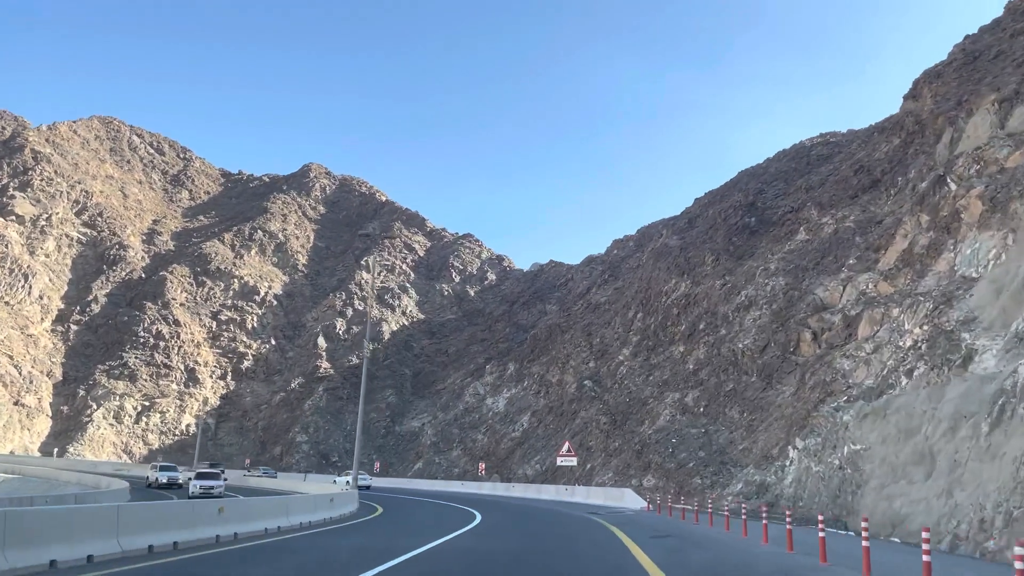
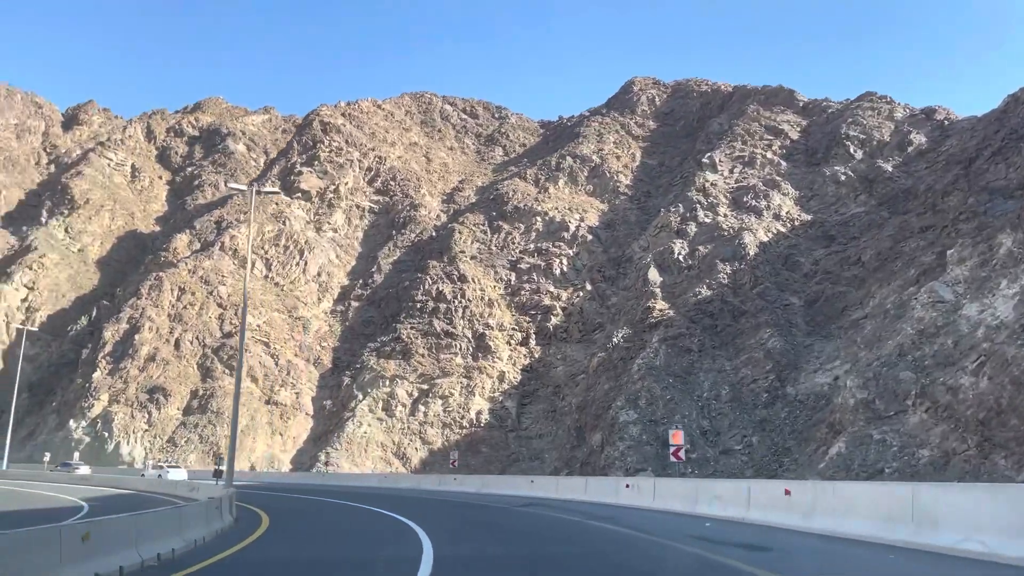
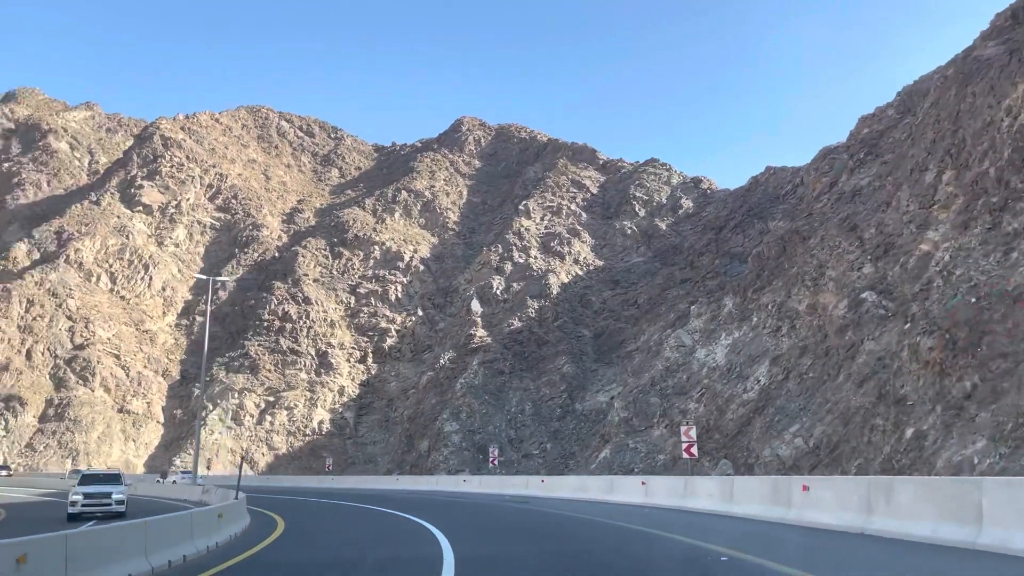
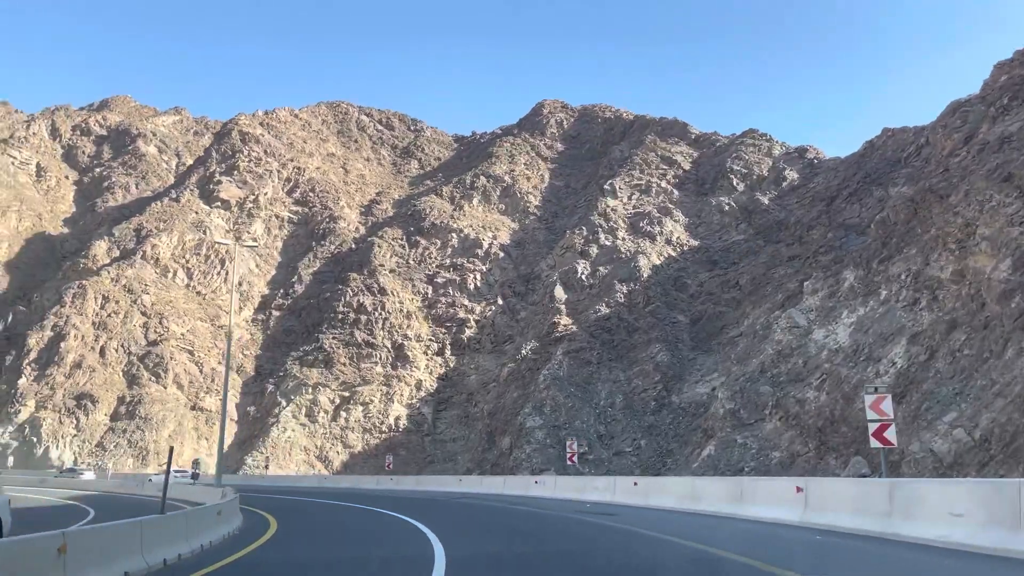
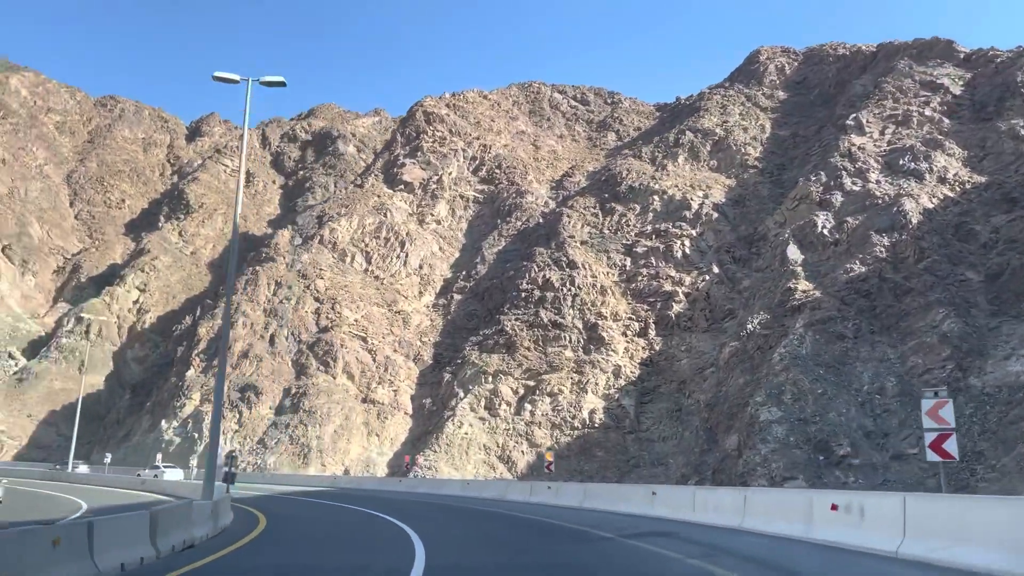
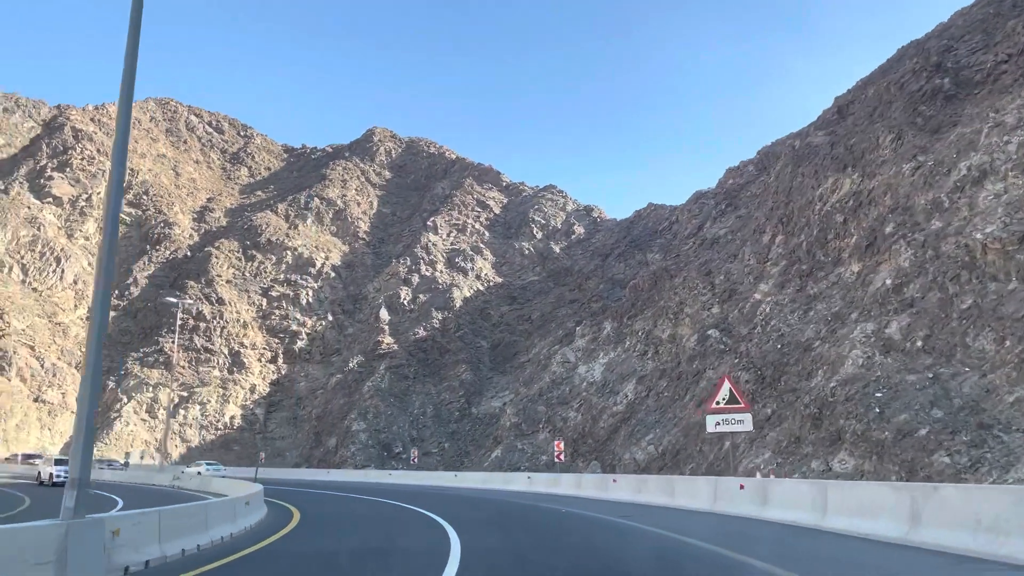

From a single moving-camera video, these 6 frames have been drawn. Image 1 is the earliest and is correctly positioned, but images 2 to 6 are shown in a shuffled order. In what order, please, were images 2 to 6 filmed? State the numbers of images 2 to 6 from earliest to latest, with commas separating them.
6, 3, 4, 2, 5
